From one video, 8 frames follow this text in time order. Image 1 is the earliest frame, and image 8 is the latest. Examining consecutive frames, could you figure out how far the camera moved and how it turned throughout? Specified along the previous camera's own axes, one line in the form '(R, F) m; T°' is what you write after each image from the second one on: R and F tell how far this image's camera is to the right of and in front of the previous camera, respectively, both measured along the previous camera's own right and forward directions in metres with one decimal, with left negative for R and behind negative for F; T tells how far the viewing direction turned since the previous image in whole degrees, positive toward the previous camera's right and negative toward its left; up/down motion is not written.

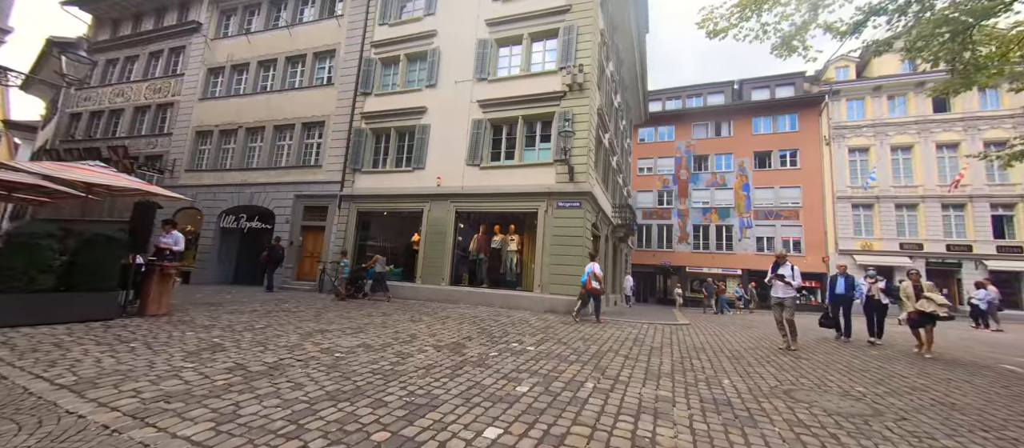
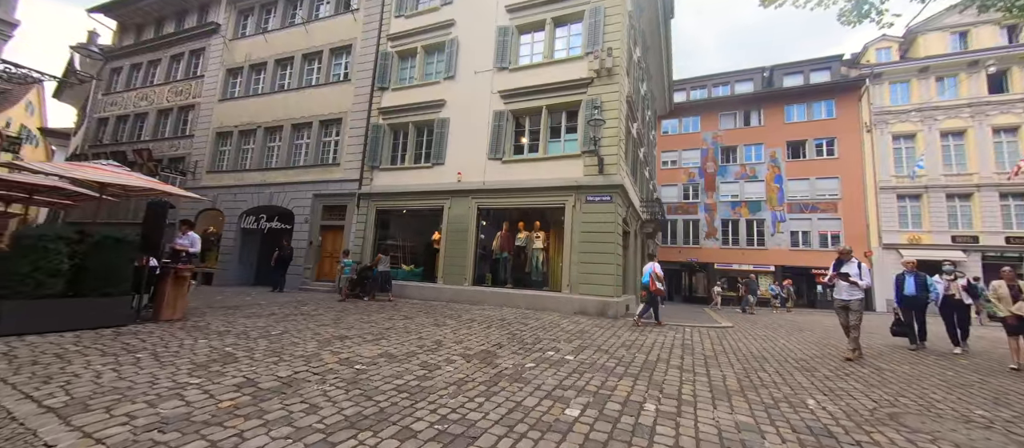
(-0.3, +0.6) m; -3°
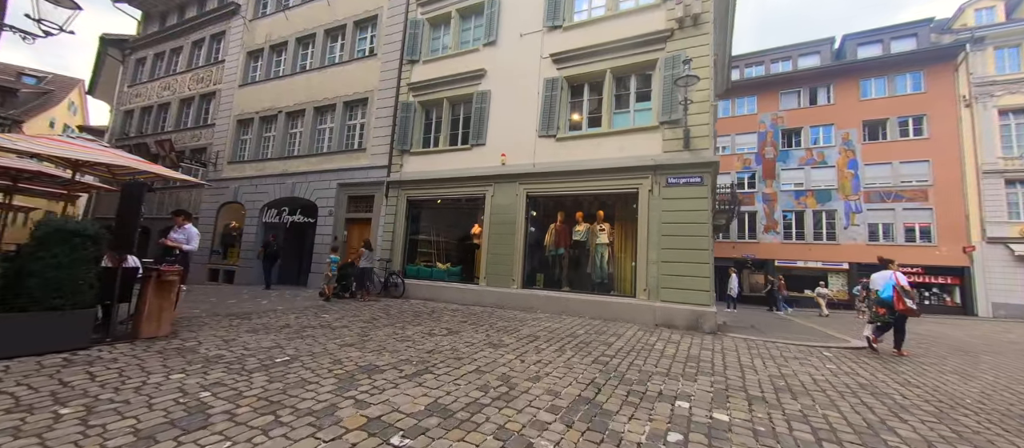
(-0.9, +1.9) m; -4°
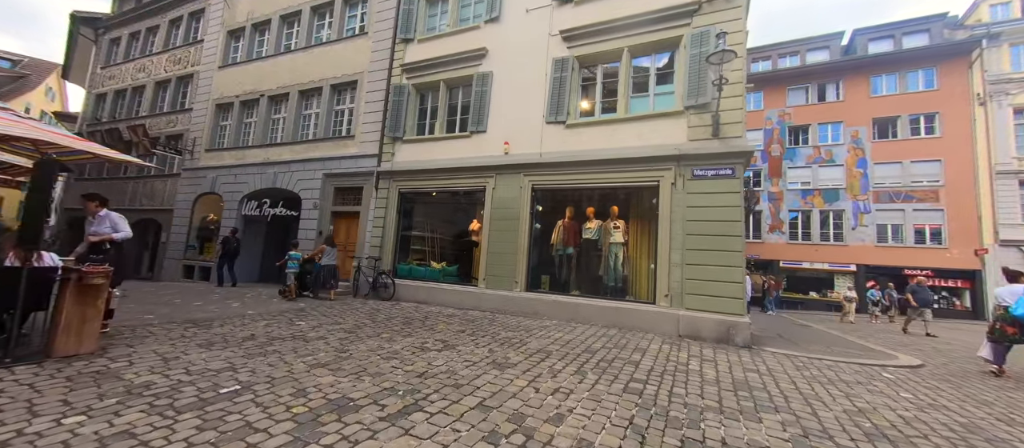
(-0.2, +1.0) m; +1°
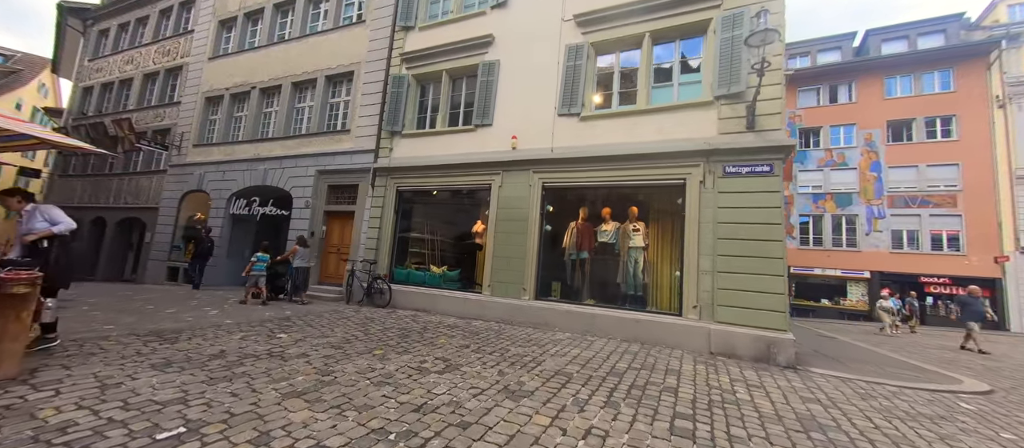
(-0.2, +0.8) m; 0°
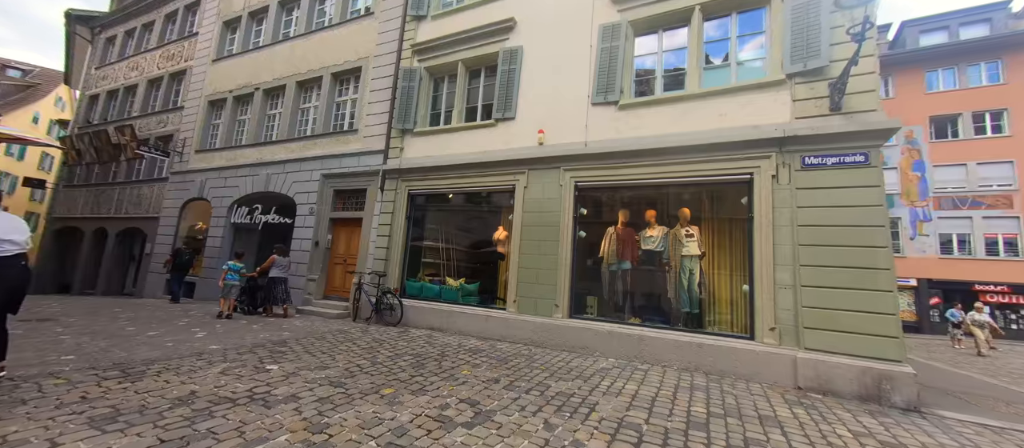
(-0.4, +1.1) m; -1°
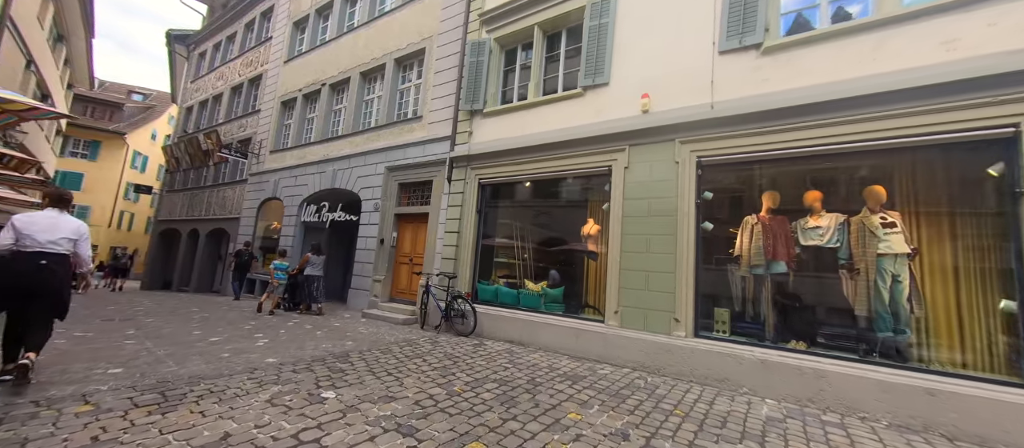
(-0.6, +1.3) m; -9°
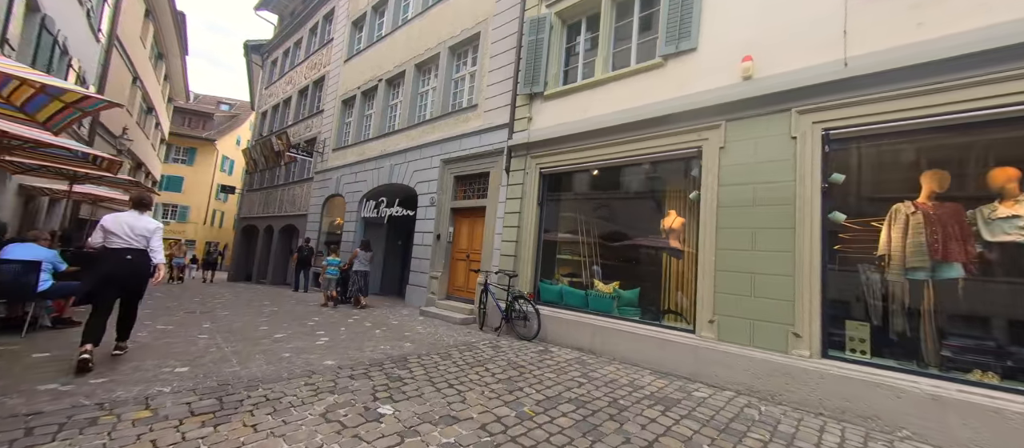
(-0.3, +0.6) m; -8°
